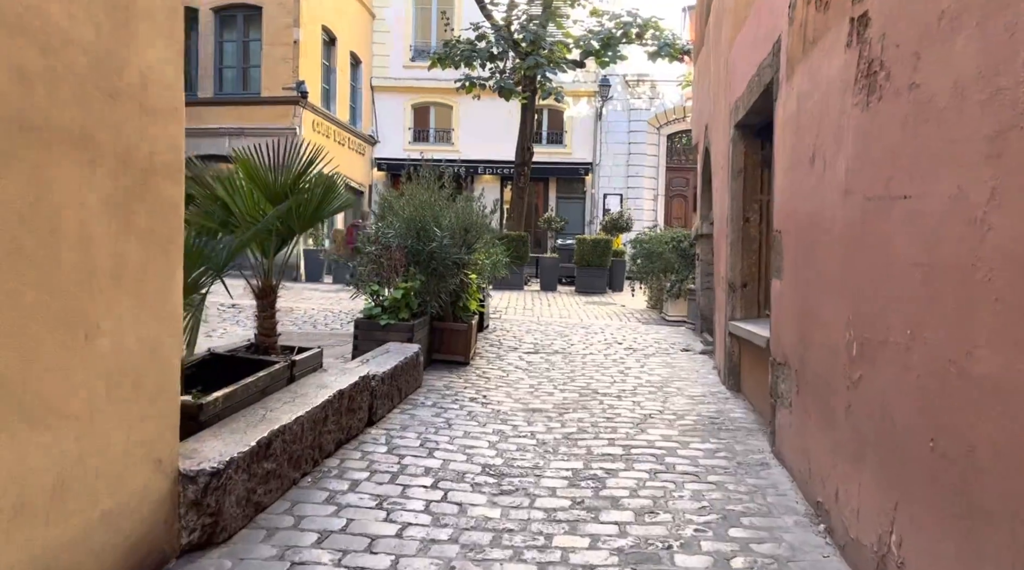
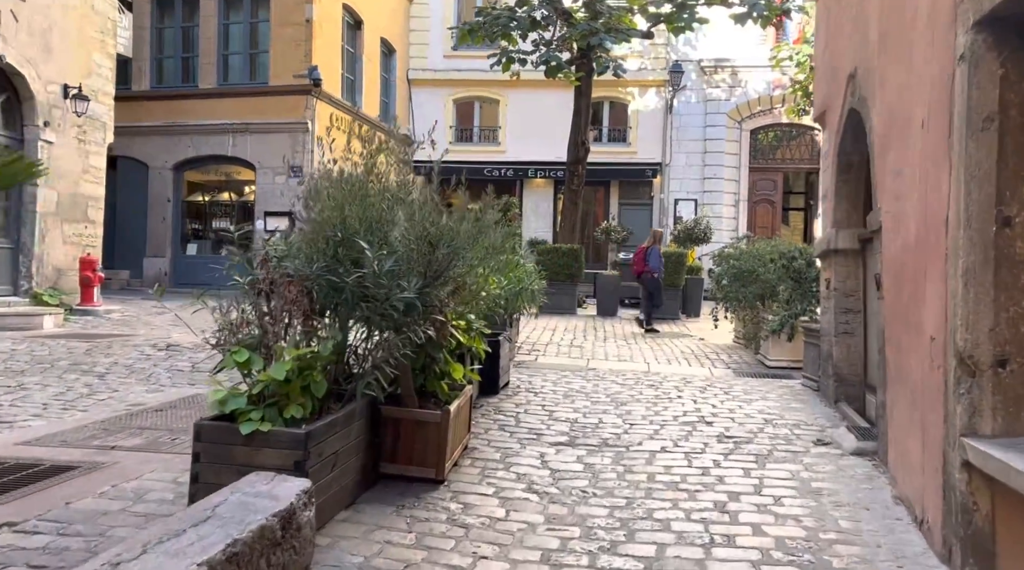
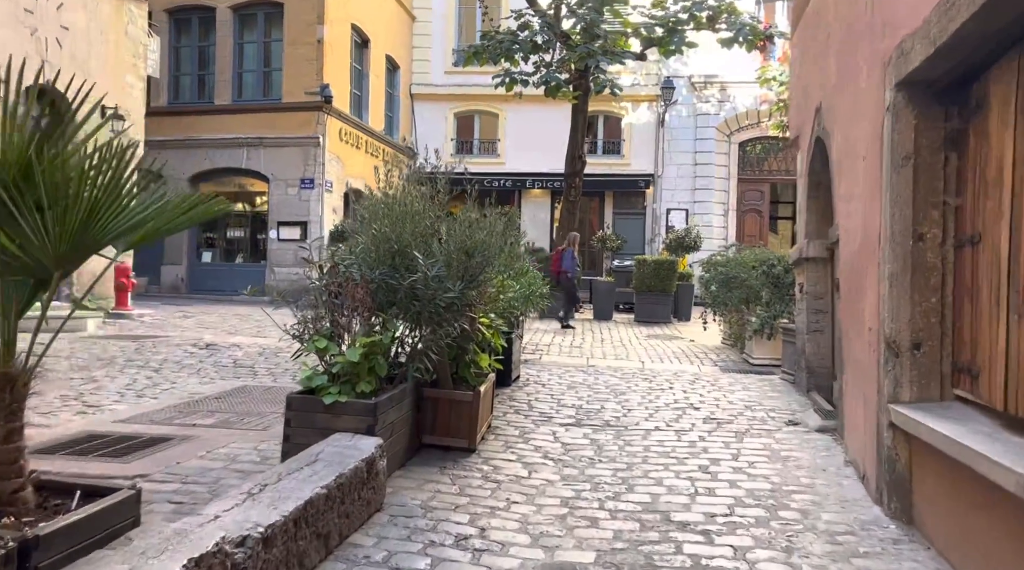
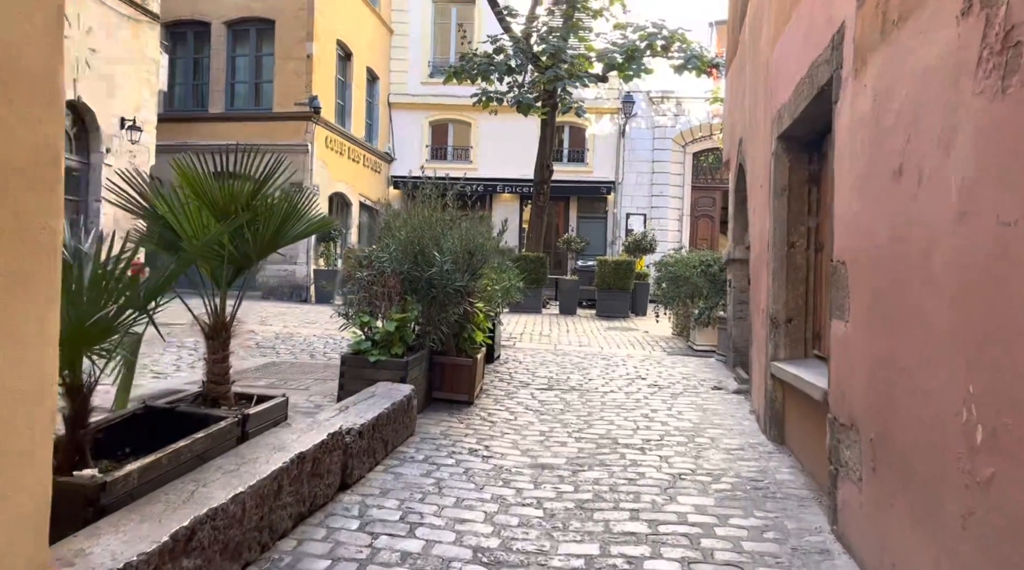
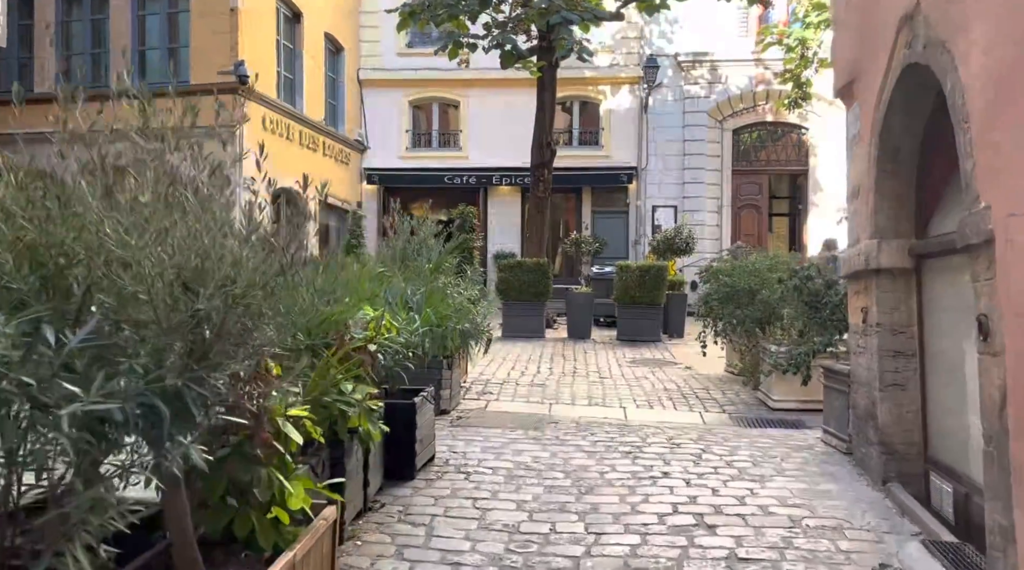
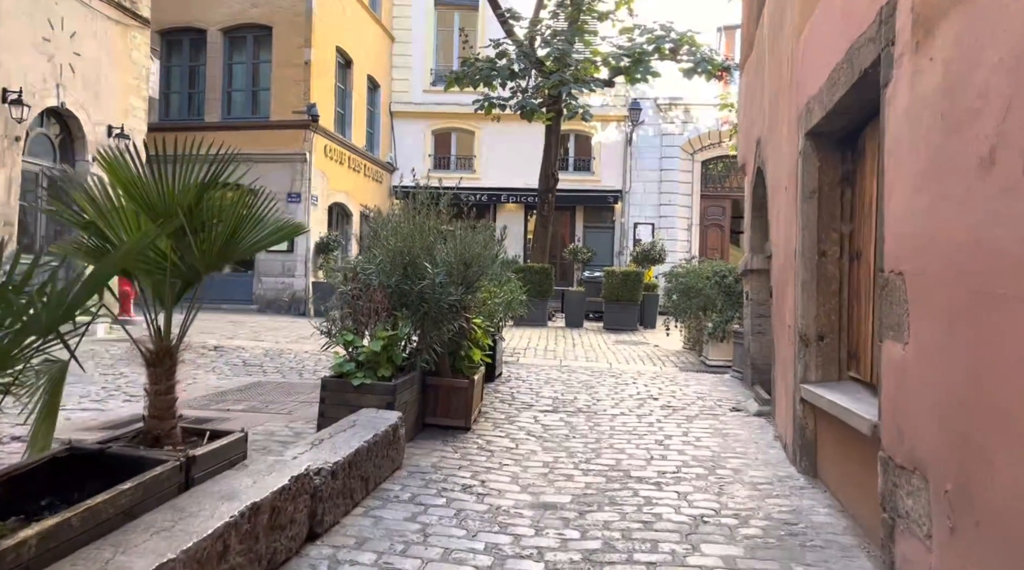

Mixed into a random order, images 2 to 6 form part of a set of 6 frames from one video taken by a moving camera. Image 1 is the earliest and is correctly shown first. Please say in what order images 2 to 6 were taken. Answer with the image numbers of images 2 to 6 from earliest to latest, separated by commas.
4, 6, 3, 2, 5
